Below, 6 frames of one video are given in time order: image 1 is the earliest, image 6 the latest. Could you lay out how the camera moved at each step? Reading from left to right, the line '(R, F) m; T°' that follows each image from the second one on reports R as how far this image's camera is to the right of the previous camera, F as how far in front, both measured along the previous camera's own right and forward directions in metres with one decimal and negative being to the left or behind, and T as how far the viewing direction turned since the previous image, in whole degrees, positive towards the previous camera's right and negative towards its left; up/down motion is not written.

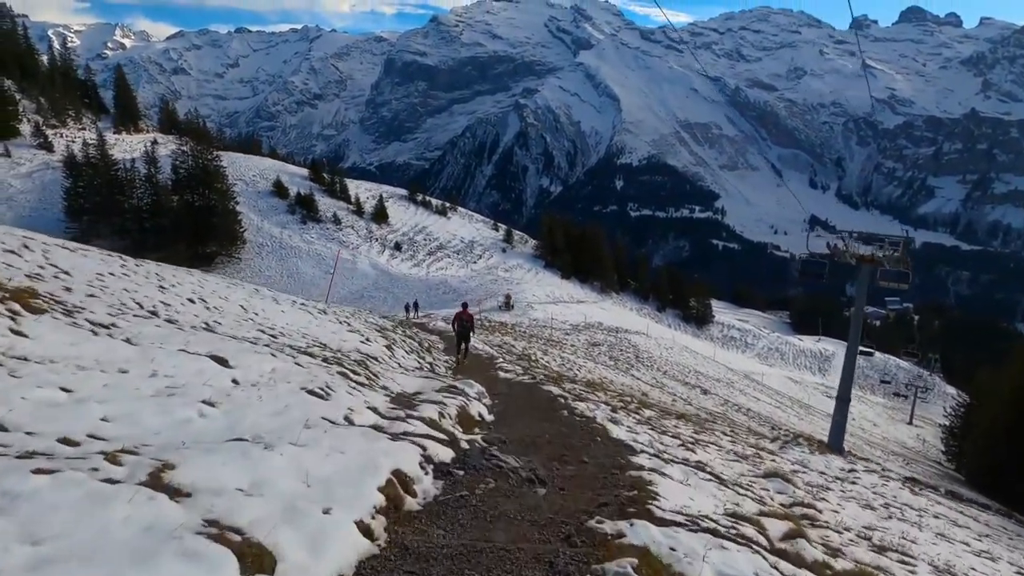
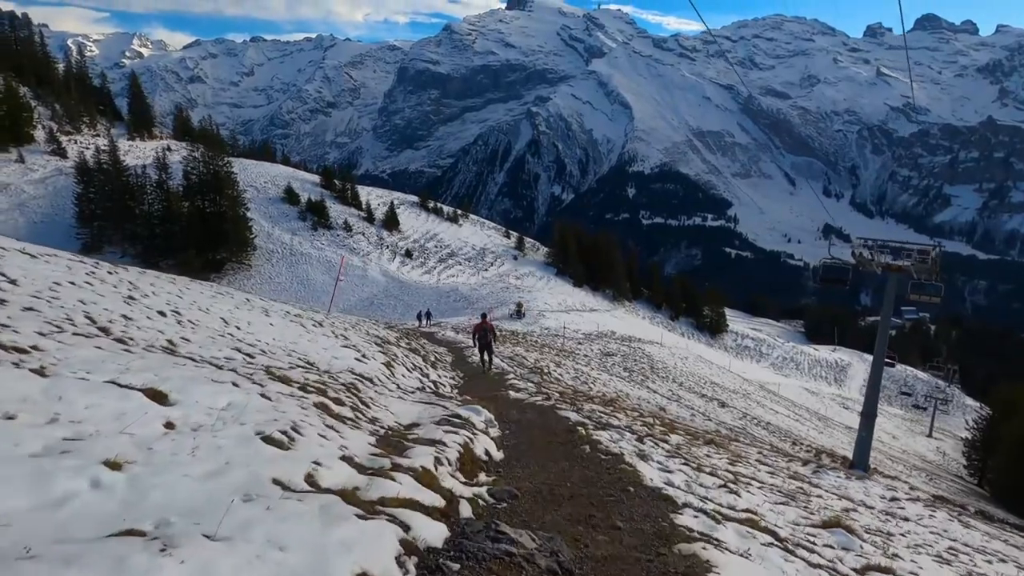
(0.0, +0.9) m; -1°
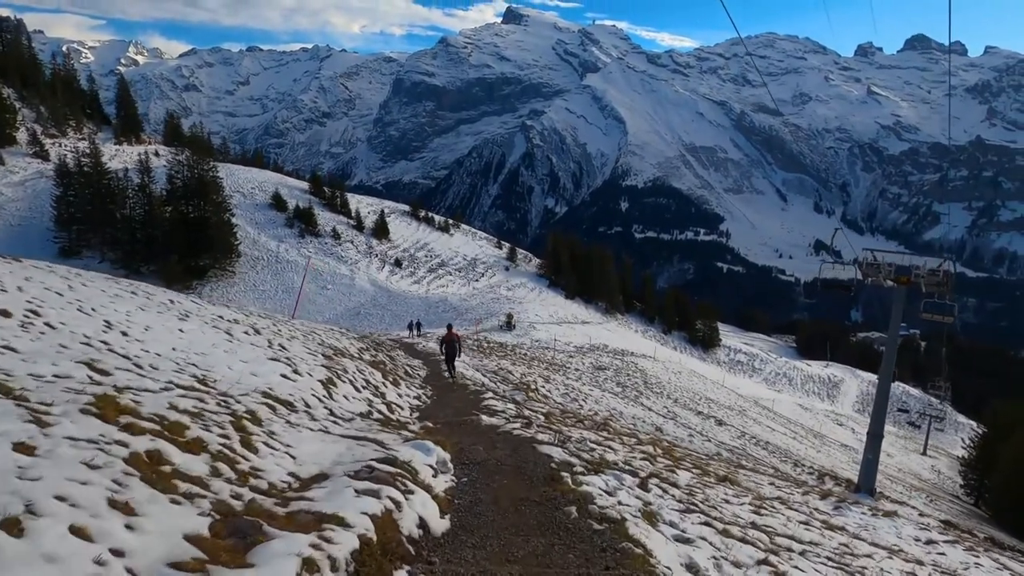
(+0.3, +1.5) m; +1°
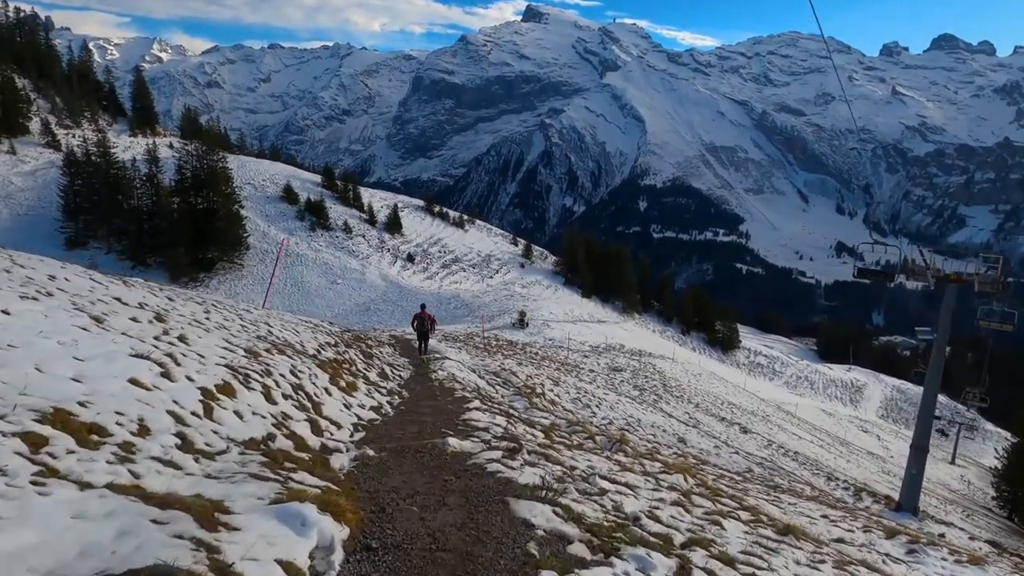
(+0.3, +2.0) m; -2°
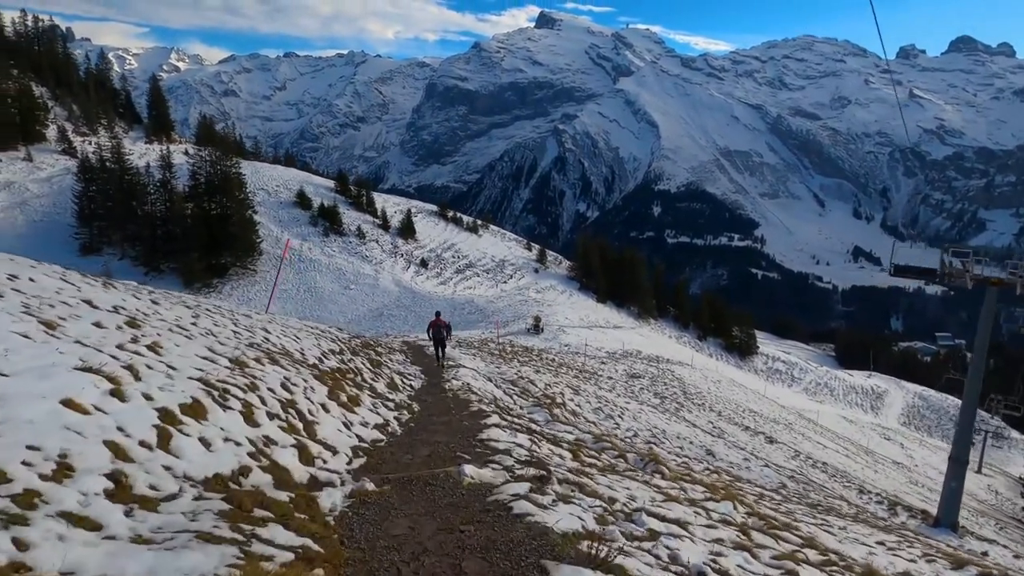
(-0.1, +0.8) m; -1°
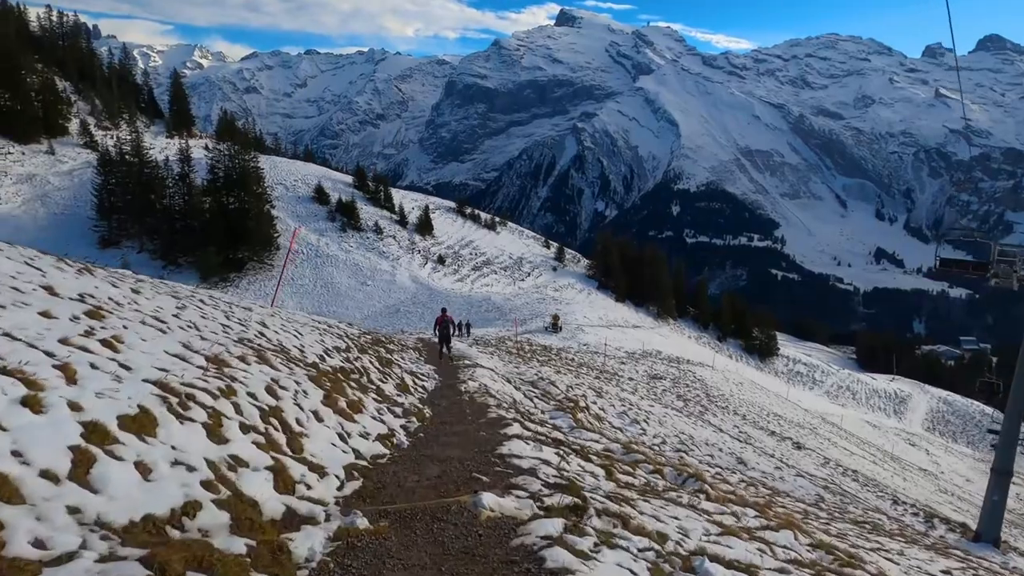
(-0.1, +0.9) m; -2°
